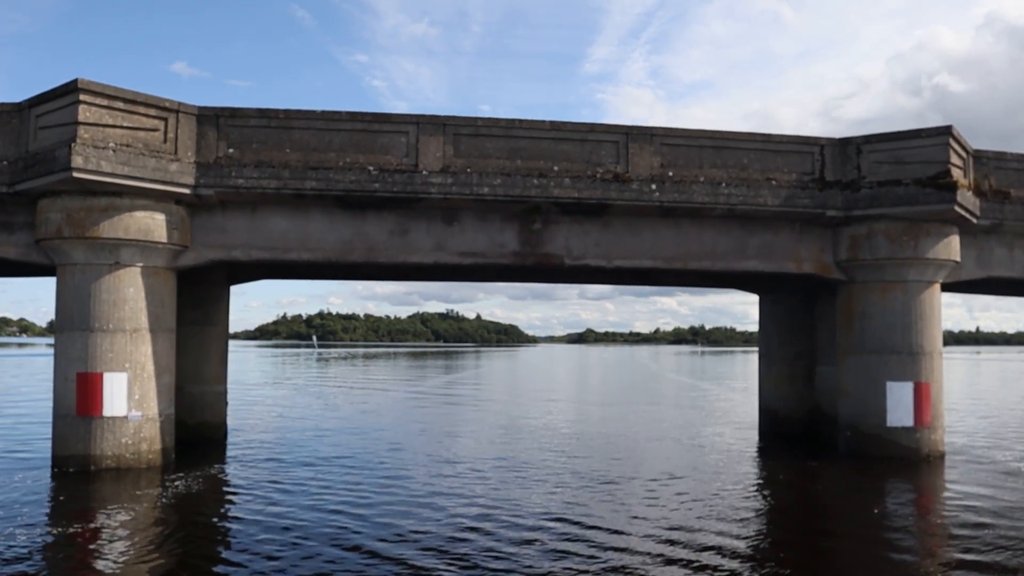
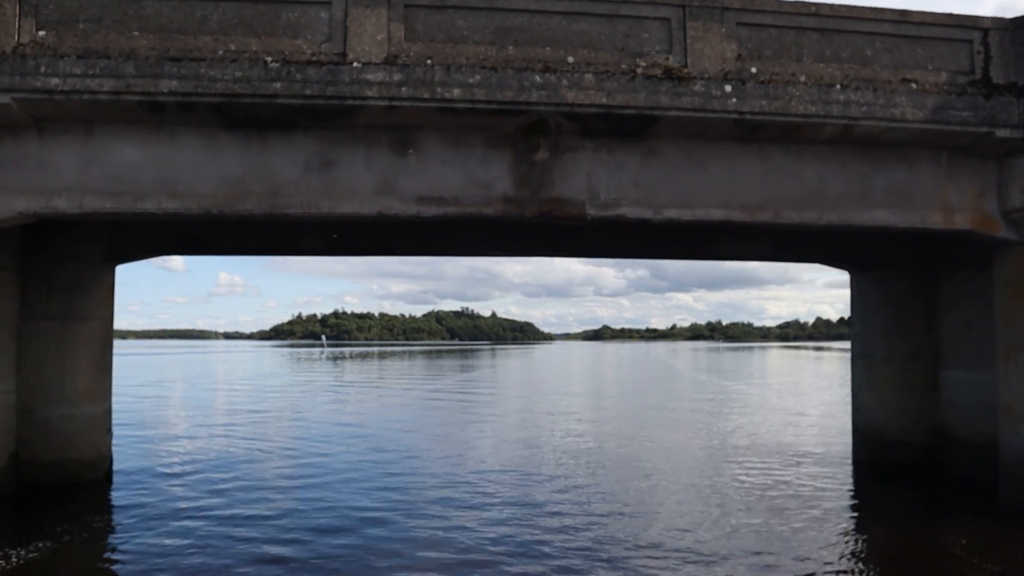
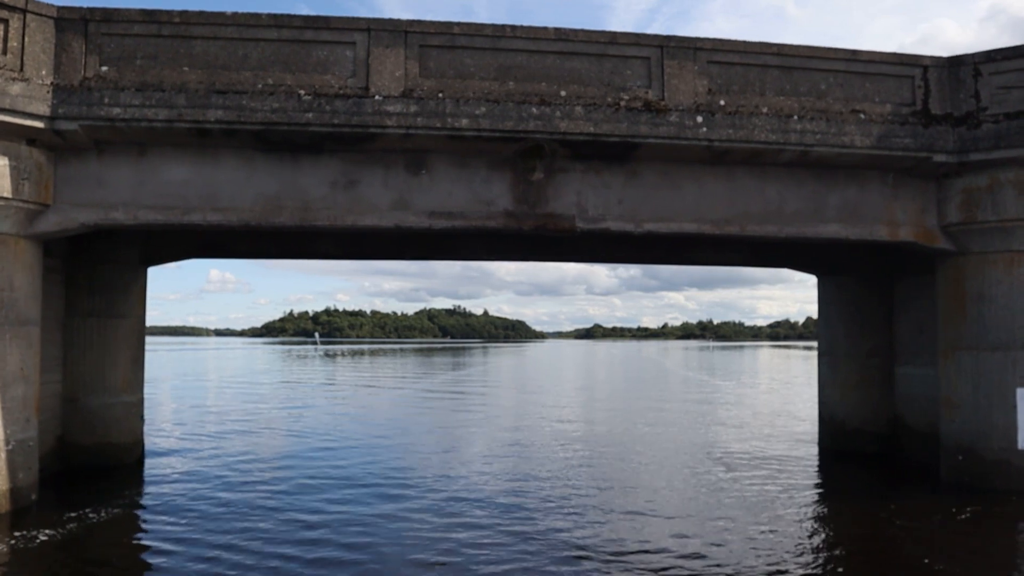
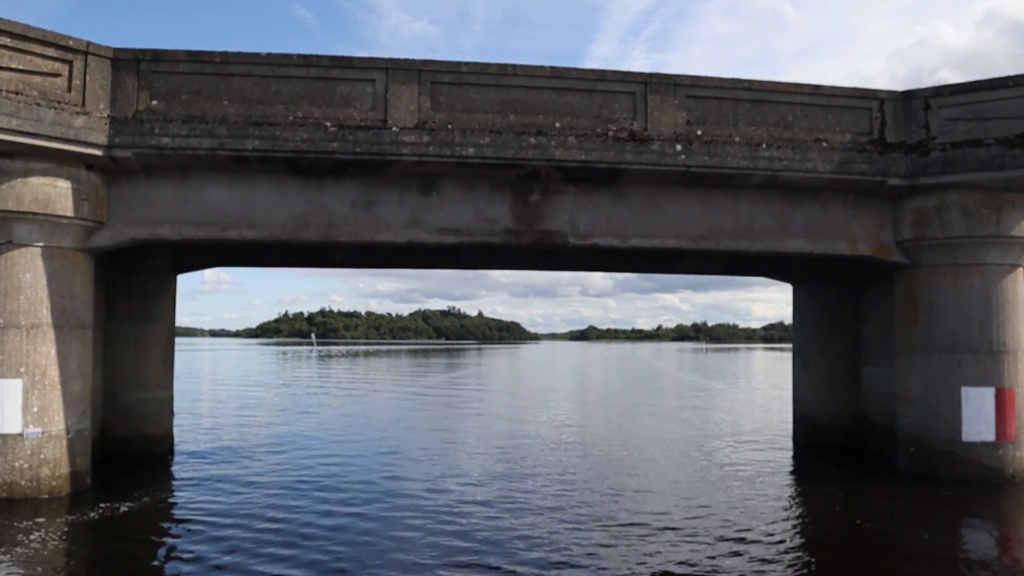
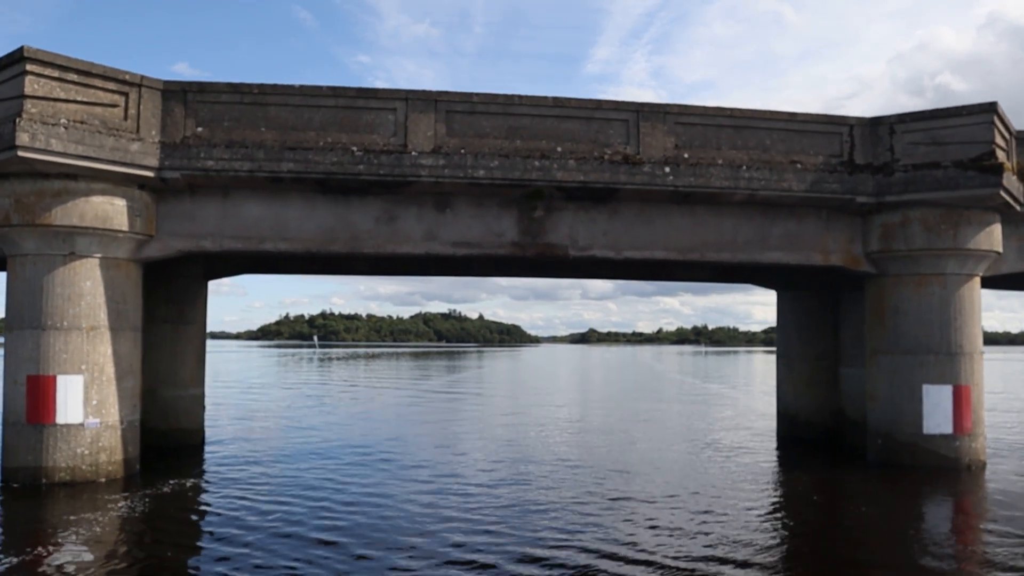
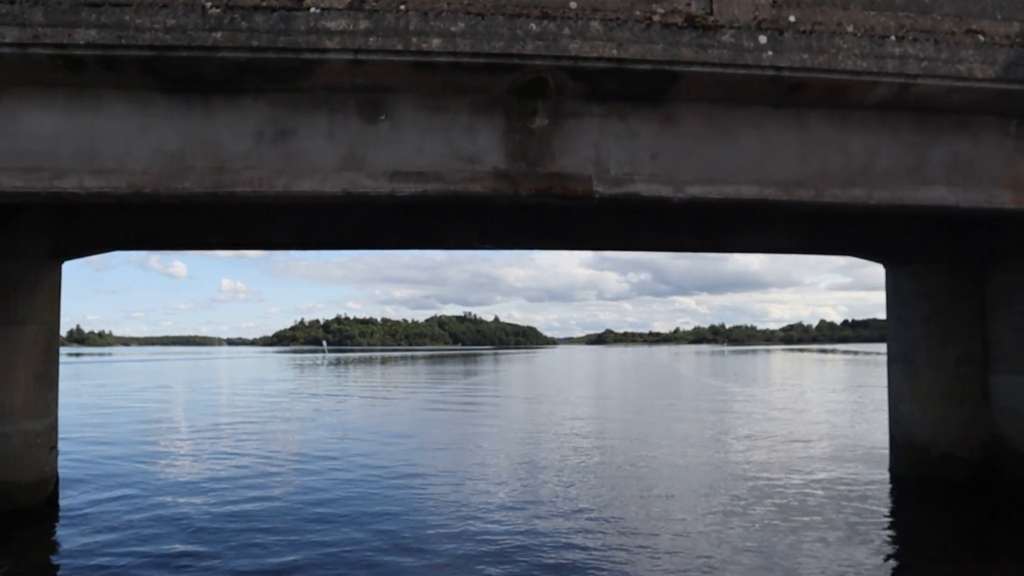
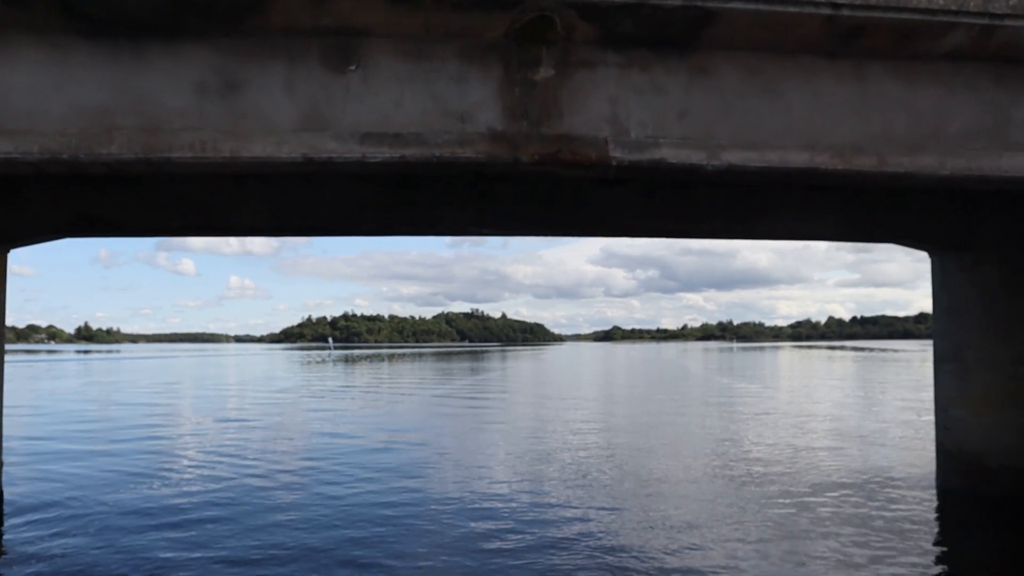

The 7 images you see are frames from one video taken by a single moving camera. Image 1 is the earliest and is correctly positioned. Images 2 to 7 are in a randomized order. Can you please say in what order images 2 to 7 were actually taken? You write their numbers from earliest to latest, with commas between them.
5, 4, 3, 2, 6, 7
